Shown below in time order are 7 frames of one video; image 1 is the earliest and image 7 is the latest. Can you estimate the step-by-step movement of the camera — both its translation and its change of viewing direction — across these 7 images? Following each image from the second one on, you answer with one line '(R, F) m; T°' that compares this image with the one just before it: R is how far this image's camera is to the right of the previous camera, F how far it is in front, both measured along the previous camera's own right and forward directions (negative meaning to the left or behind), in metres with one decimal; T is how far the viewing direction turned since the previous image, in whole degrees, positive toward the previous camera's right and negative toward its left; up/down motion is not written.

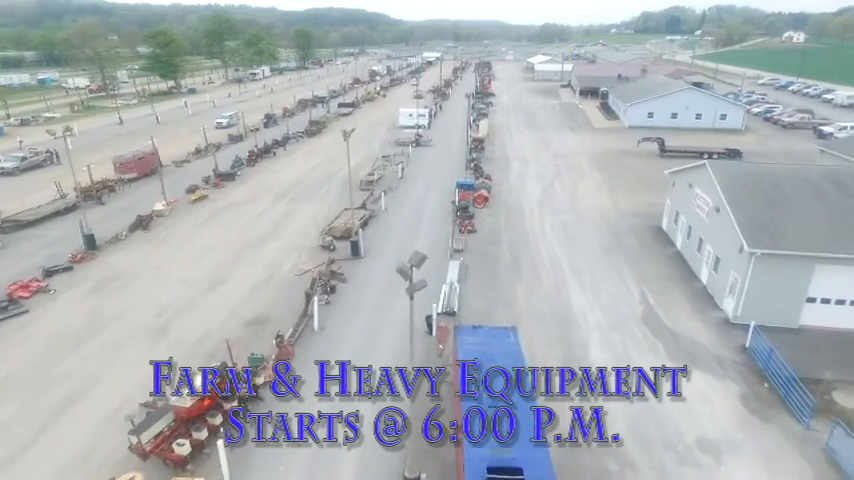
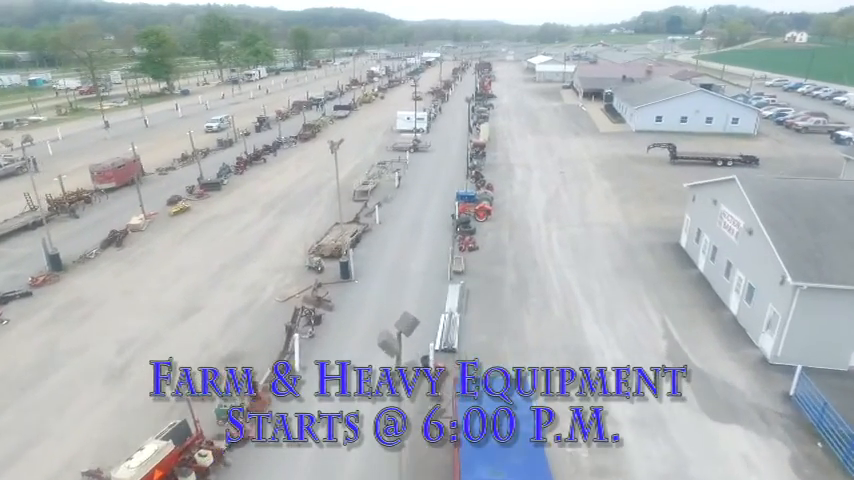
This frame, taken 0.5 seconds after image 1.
(+0.1, +2.0) m; 0°
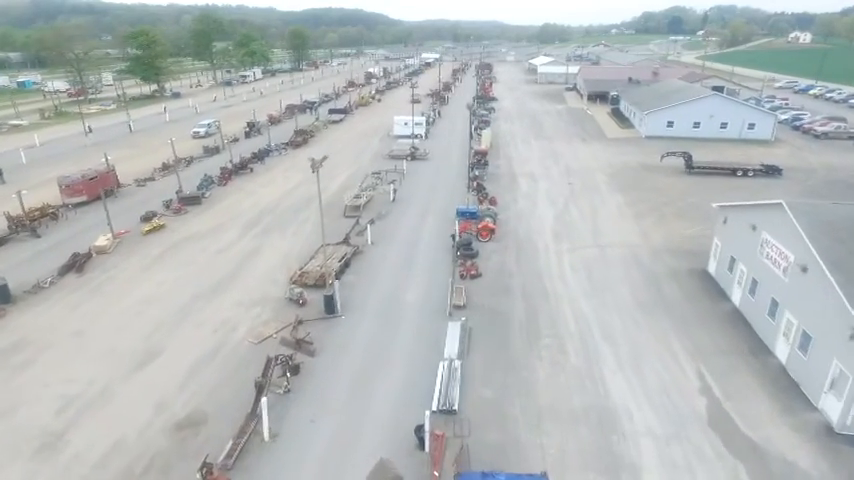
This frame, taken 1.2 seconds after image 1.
(+0.1, +2.5) m; 0°
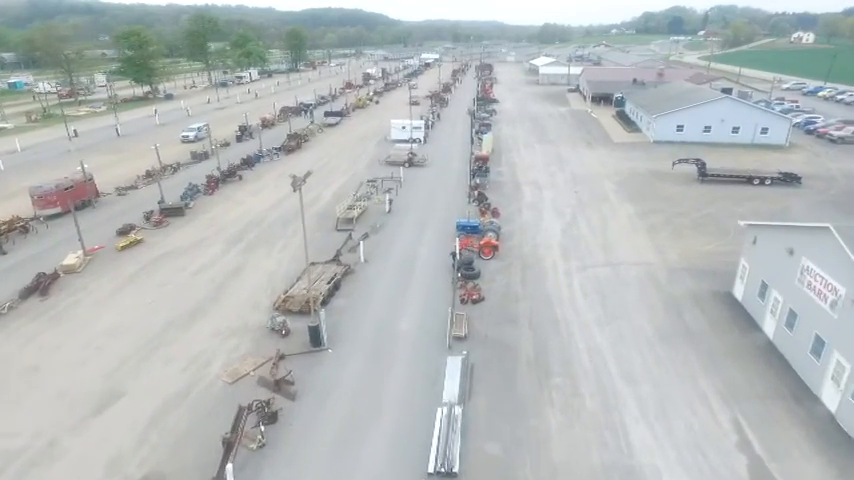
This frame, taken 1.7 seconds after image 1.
(+0.1, +1.9) m; 0°
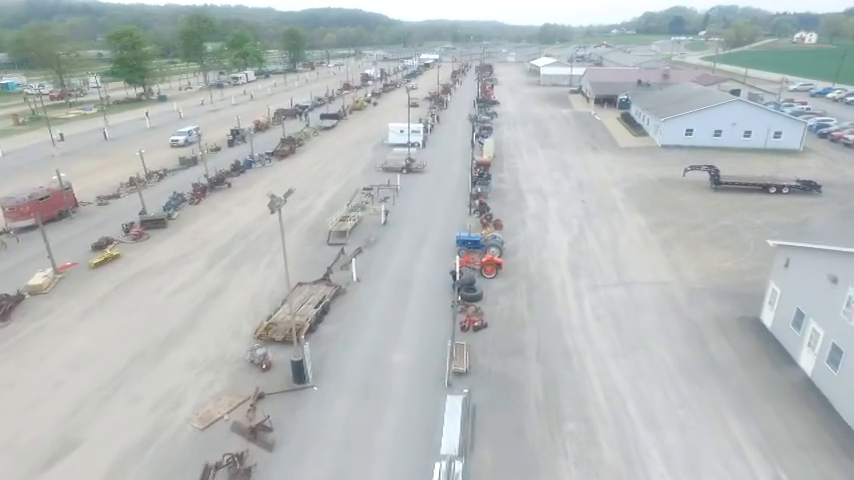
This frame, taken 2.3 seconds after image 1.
(+0.1, +1.7) m; 0°
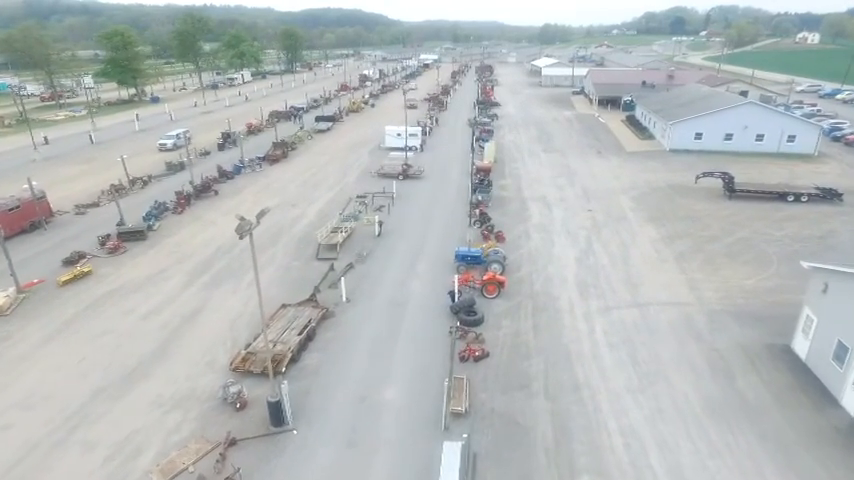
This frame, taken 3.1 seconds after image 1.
(+0.1, +1.7) m; 0°
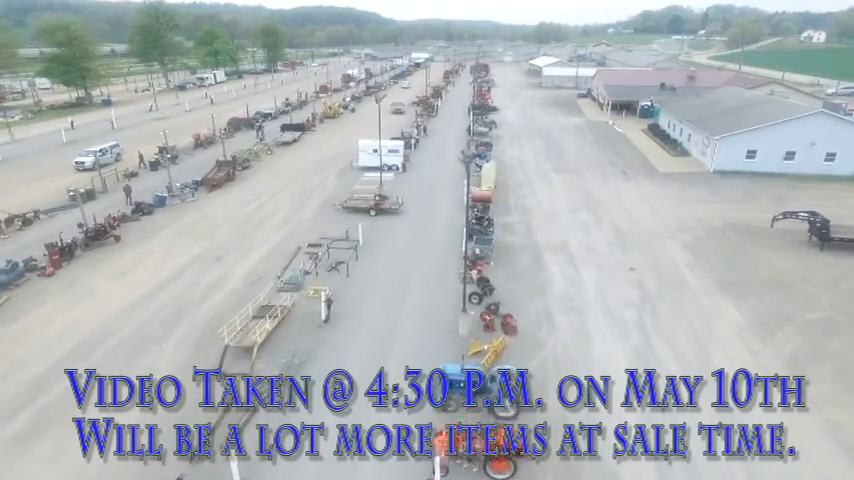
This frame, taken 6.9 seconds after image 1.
(+0.8, +8.1) m; +1°
